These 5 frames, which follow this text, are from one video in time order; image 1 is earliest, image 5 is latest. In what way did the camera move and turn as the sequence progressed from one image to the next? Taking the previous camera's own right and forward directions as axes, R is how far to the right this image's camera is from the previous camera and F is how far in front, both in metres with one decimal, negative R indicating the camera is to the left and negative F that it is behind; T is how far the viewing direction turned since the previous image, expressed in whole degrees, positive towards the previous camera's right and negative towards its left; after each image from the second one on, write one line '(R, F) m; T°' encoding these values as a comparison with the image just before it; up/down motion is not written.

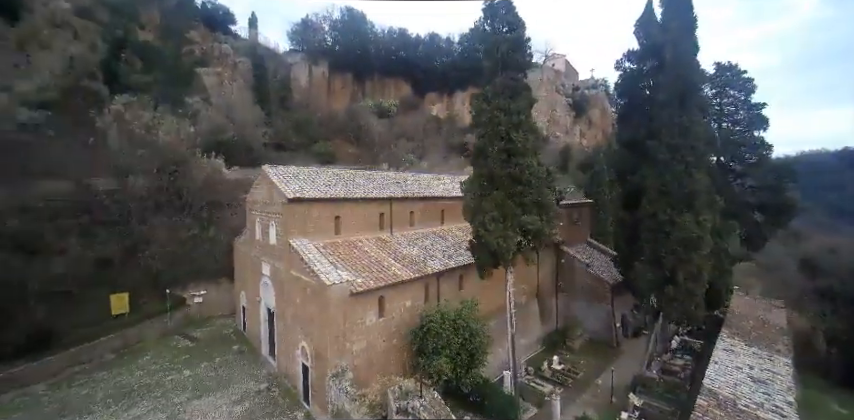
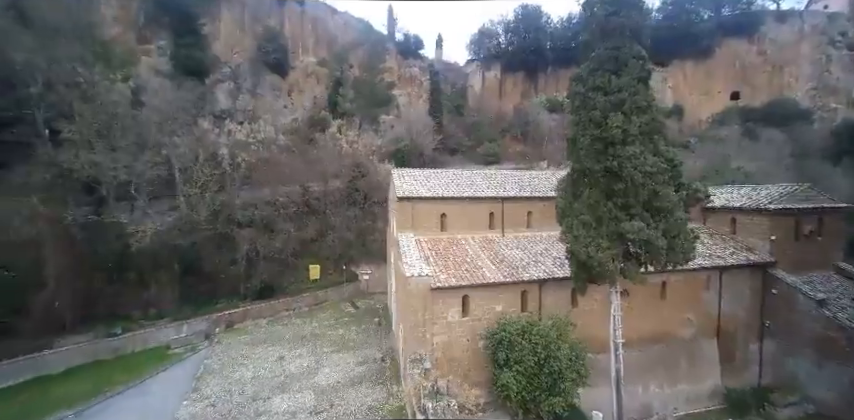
(+3.8, +1.4) m; -32°
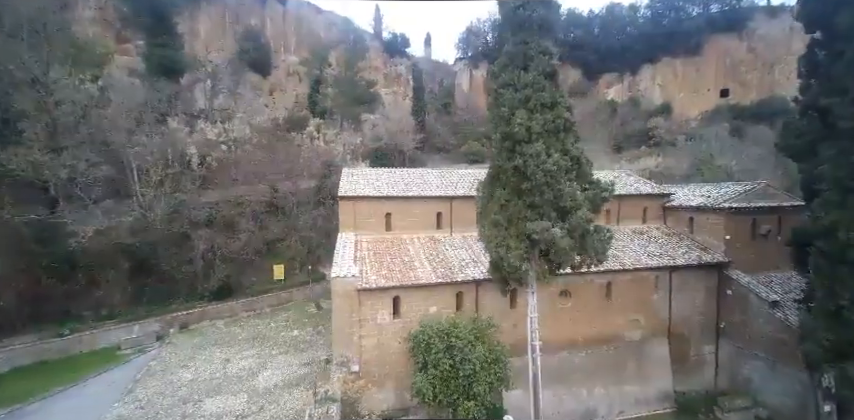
(+2.2, +0.2) m; -1°
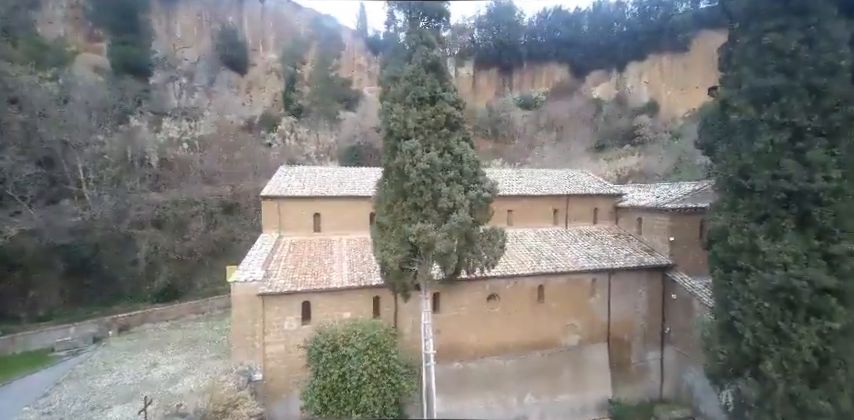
(+2.6, +0.5) m; -1°
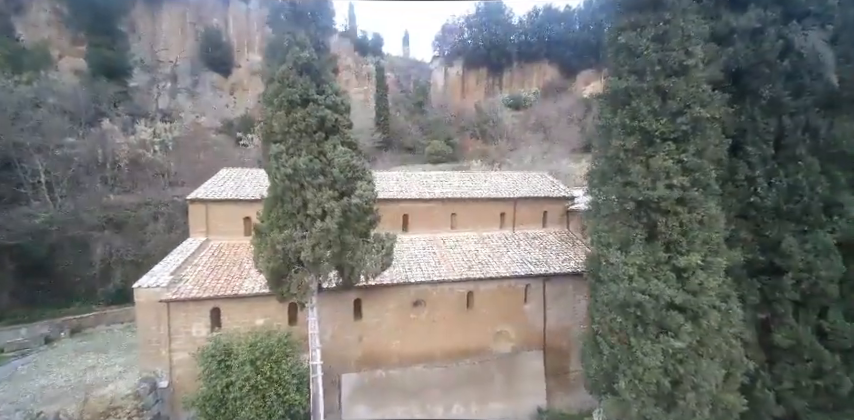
(+2.6, +0.3) m; -2°
